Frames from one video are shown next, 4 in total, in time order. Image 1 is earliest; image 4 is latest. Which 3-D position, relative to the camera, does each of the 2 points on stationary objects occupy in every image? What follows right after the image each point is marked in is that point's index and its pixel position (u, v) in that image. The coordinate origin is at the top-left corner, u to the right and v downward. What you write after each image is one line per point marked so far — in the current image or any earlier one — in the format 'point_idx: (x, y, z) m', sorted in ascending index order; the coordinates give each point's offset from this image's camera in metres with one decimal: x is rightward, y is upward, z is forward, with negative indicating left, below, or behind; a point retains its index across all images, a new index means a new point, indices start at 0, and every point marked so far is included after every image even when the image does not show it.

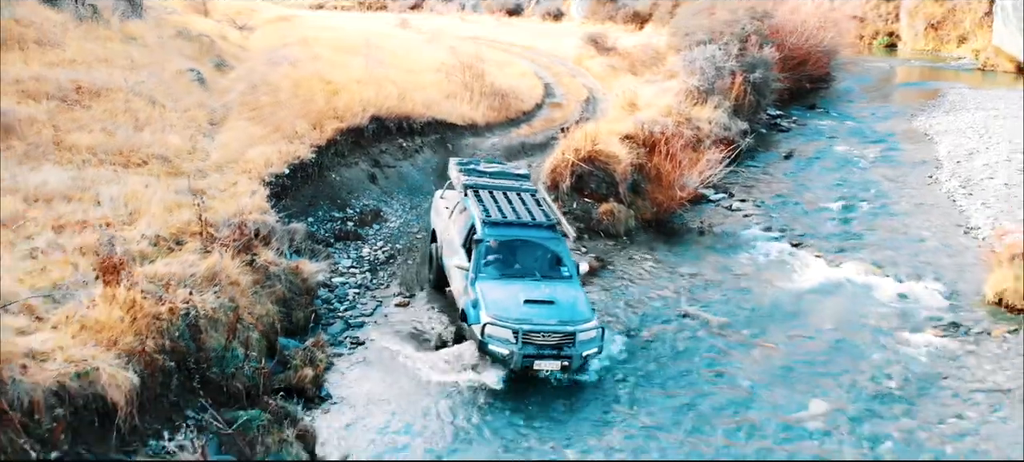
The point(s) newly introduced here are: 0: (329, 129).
0: (-3.6, +2.0, +16.8) m
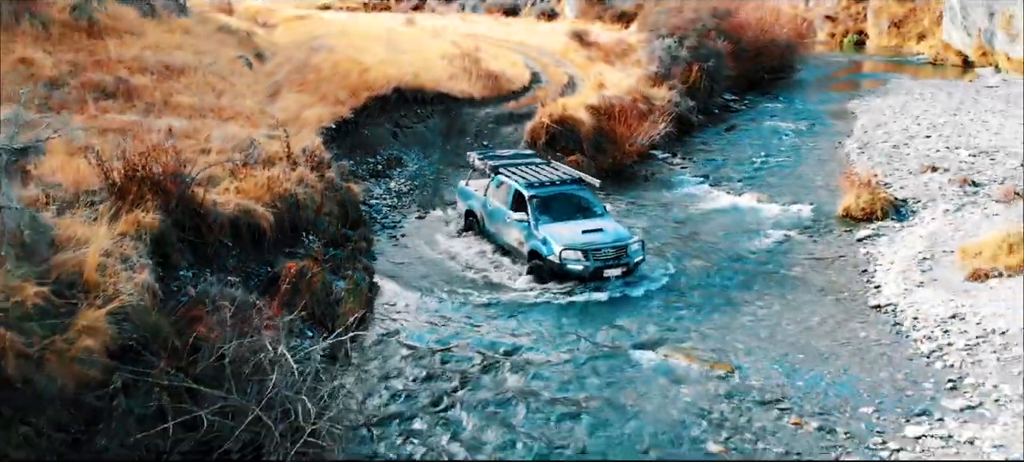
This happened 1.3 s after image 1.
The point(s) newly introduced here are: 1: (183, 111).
0: (-3.9, +3.4, +22.0) m
1: (-7.2, +2.6, +18.6) m
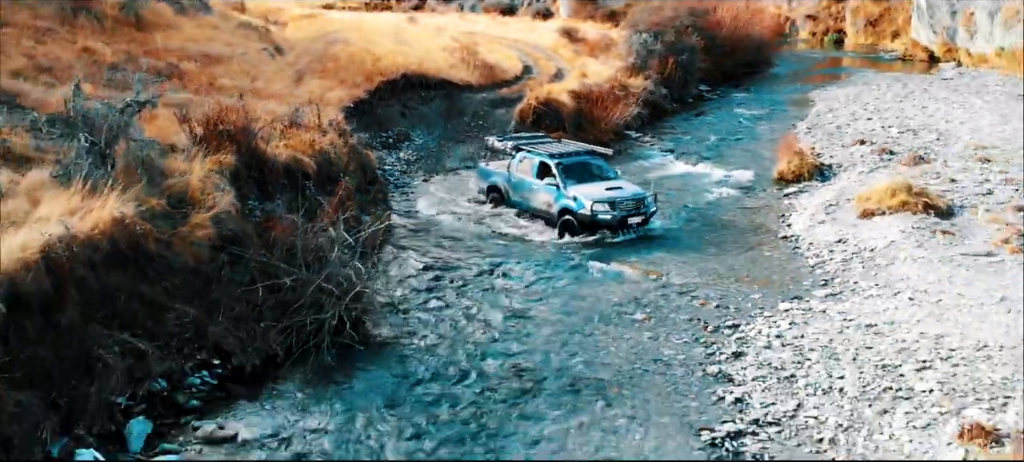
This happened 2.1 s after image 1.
0: (-4.2, +4.4, +25.6) m
1: (-7.4, +3.6, +22.2) m
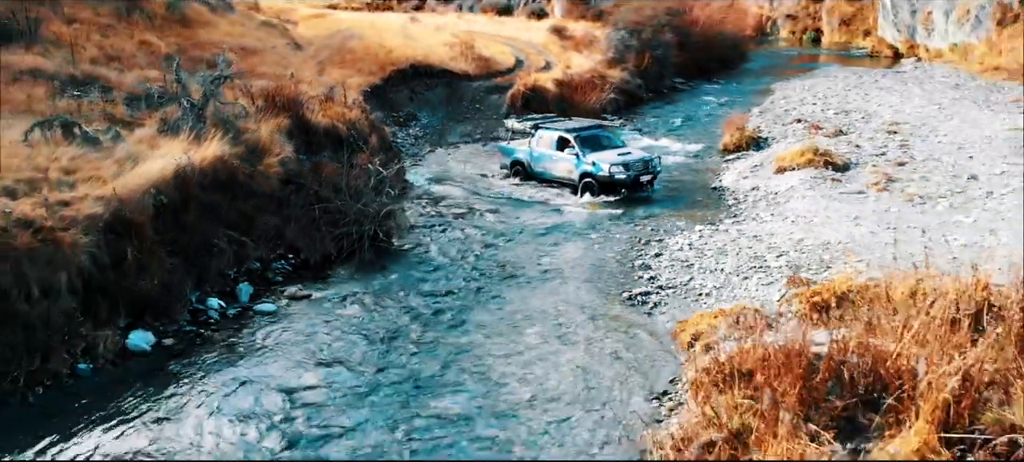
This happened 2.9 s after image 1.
0: (-4.5, +5.6, +30.1) m
1: (-7.7, +4.8, +26.7) m
